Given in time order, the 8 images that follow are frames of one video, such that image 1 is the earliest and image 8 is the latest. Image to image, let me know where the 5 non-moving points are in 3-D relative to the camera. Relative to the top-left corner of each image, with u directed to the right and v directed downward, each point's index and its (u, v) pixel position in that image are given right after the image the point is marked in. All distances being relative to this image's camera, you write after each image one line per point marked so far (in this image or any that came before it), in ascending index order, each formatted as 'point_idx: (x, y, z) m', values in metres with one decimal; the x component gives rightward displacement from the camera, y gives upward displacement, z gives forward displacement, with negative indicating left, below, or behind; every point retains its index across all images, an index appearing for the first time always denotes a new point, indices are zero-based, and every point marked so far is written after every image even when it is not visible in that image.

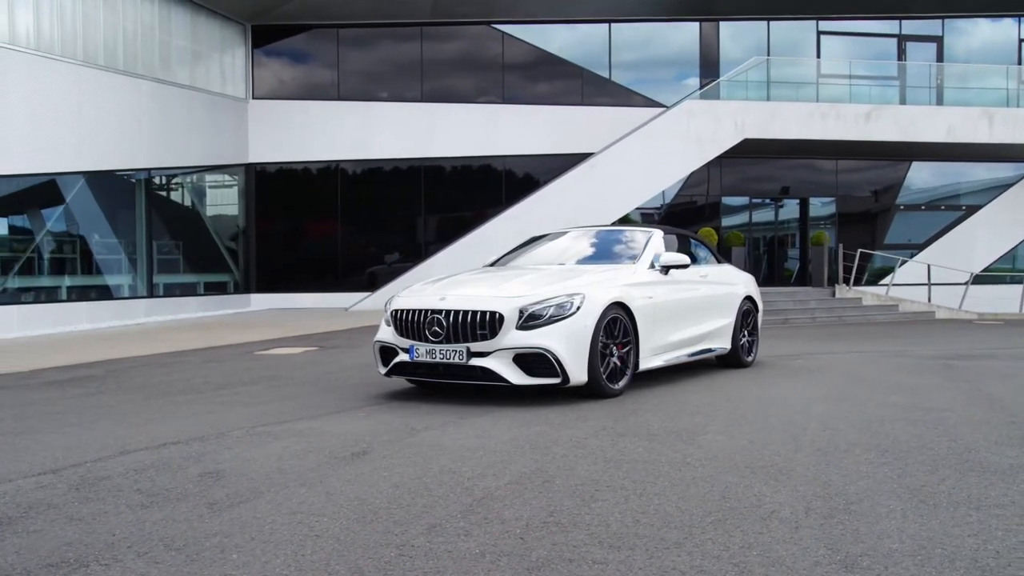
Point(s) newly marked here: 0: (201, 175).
0: (-6.1, +2.3, +19.2) m
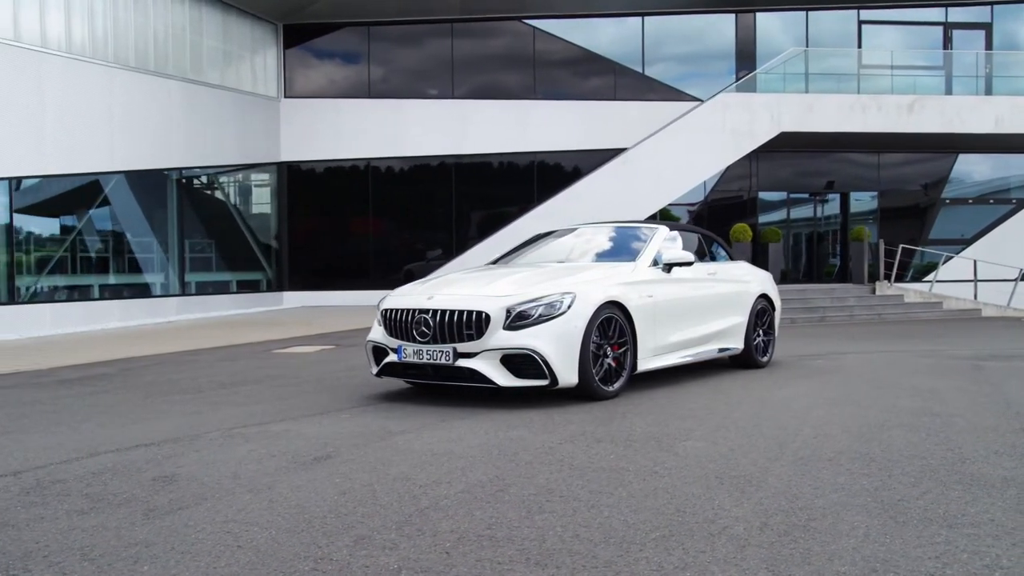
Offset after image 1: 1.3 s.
0: (-5.5, +2.4, +19.3) m
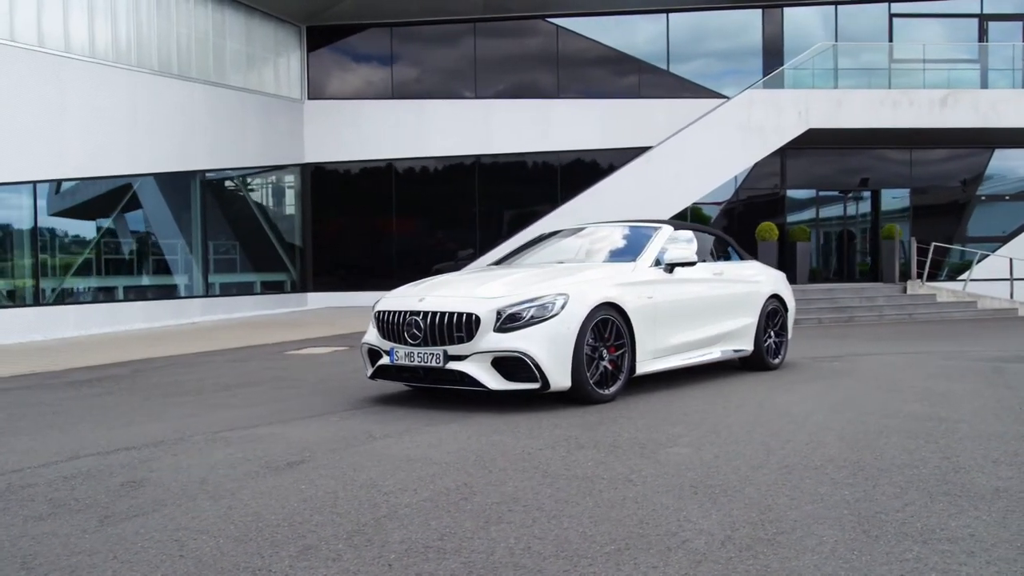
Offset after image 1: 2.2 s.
0: (-5.1, +2.4, +19.4) m
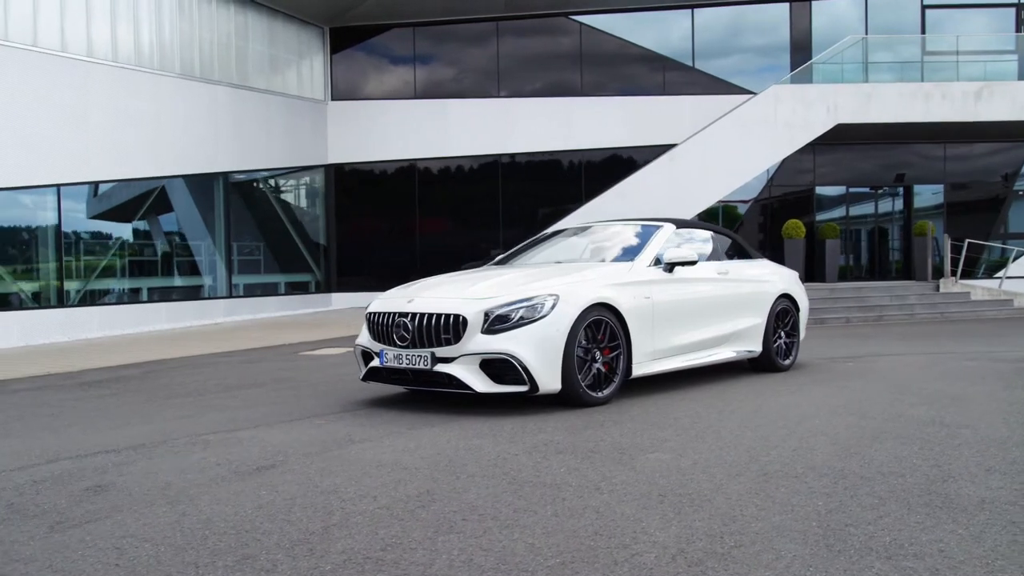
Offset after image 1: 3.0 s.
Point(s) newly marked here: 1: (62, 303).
0: (-4.6, +2.3, +19.5) m
1: (-7.2, -0.2, +15.1) m
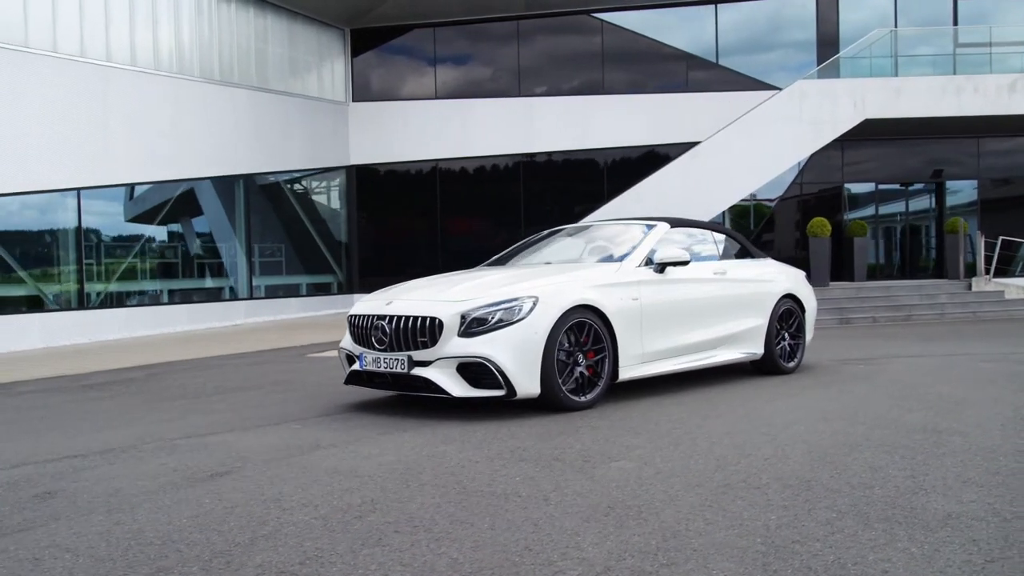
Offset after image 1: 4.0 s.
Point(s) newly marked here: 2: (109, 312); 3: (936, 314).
0: (-4.1, +2.3, +19.6) m
1: (-7.0, -0.3, +15.2) m
2: (-6.7, -0.4, +15.5) m
3: (+7.4, -0.5, +16.3) m
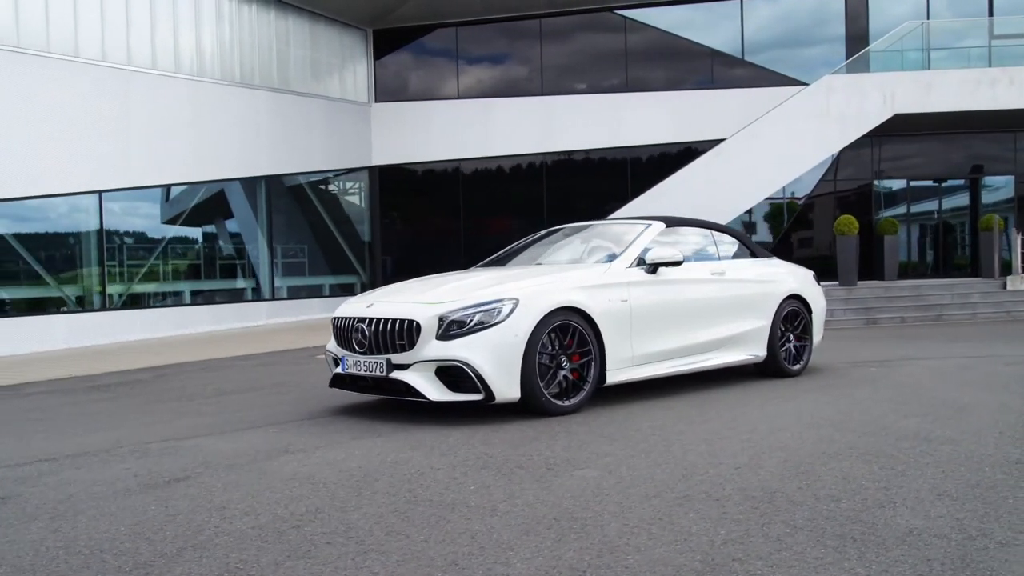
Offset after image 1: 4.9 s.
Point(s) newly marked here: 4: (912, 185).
0: (-3.7, +2.3, +19.6) m
1: (-6.7, -0.3, +15.4) m
2: (-6.4, -0.4, +15.7) m
3: (+7.7, -0.4, +15.8) m
4: (+8.4, +2.2, +19.7) m
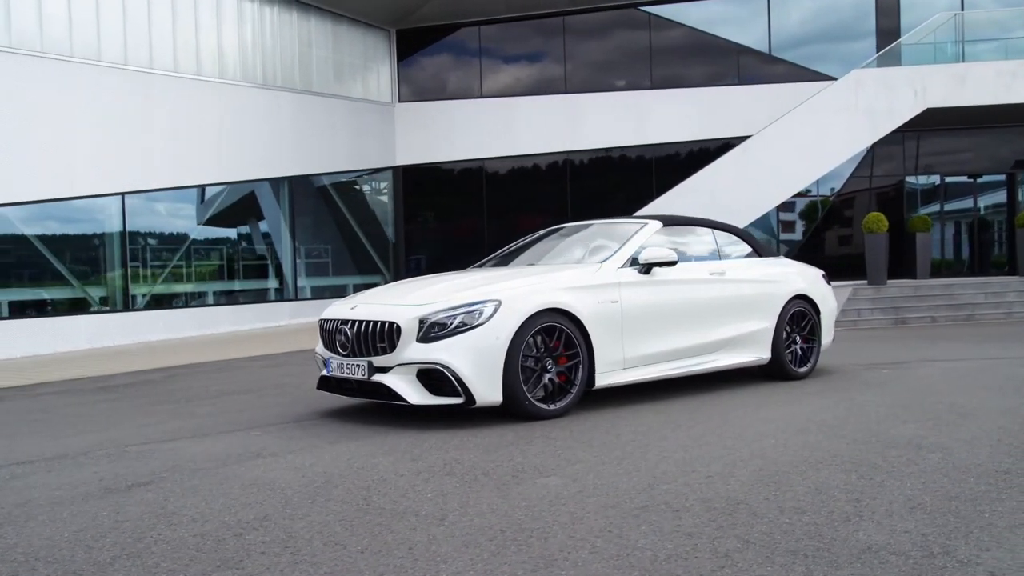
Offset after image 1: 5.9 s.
0: (-3.2, +2.3, +19.6) m
1: (-6.4, -0.3, +15.5) m
2: (-6.0, -0.4, +15.8) m
3: (+8.0, -0.4, +15.3) m
4: (+8.9, +2.2, +19.2) m
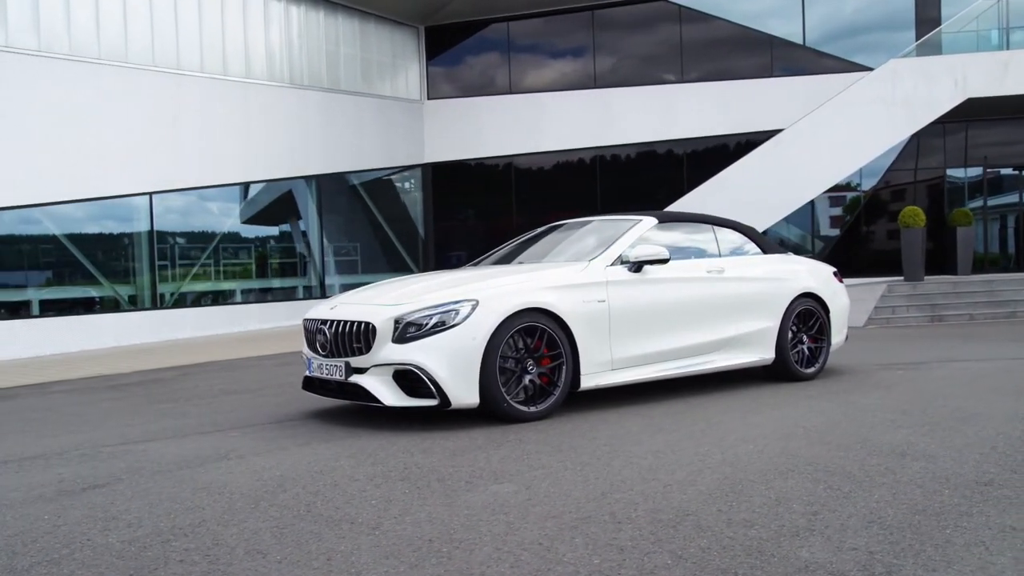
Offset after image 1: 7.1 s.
0: (-2.6, +2.4, +19.6) m
1: (-6.0, -0.3, +15.7) m
2: (-5.6, -0.4, +16.0) m
3: (+8.4, -0.4, +14.7) m
4: (+9.5, +2.3, +18.5) m
